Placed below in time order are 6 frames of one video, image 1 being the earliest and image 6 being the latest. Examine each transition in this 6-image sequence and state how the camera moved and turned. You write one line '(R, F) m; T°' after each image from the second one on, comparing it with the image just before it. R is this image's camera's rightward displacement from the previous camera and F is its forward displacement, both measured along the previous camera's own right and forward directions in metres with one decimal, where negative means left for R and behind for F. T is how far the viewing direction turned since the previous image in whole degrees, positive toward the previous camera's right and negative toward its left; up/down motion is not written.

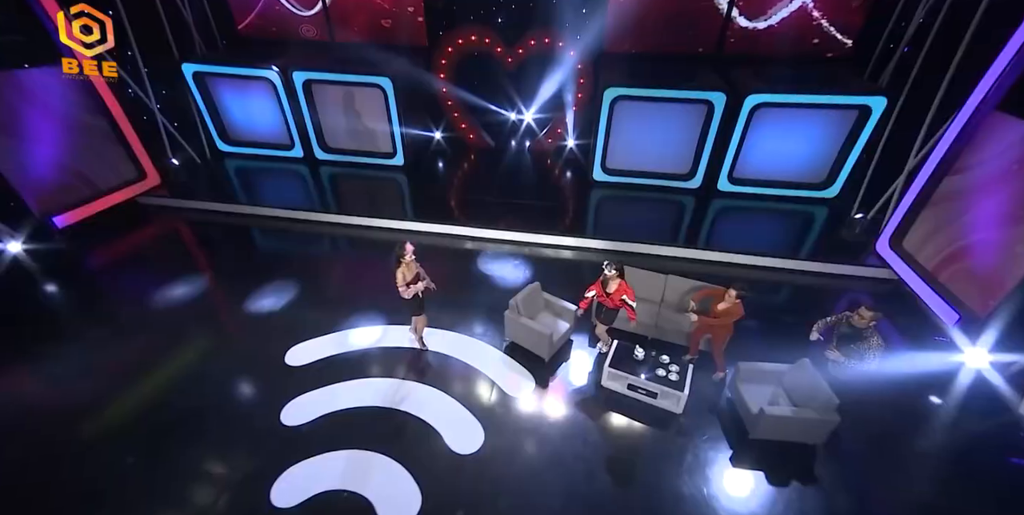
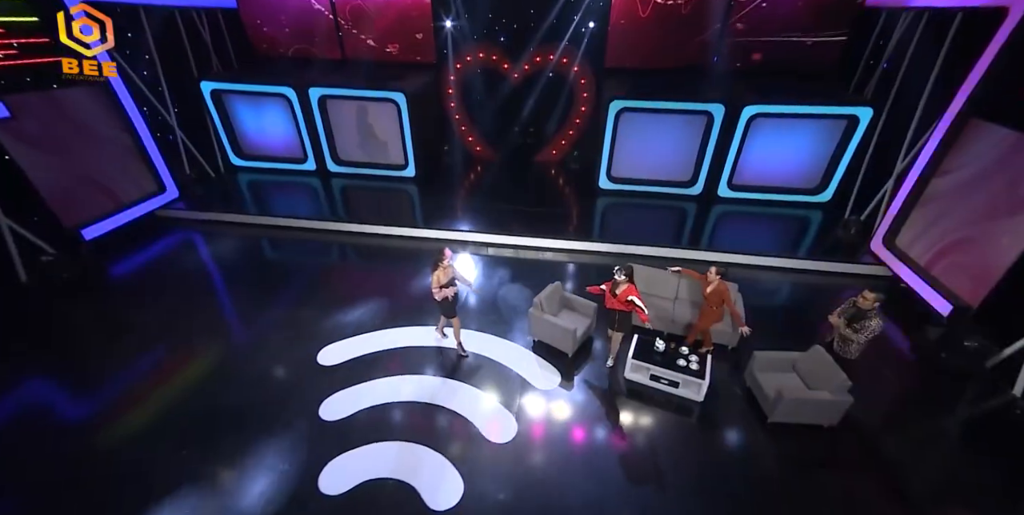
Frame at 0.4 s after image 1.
(-0.3, -0.2) m; +1°
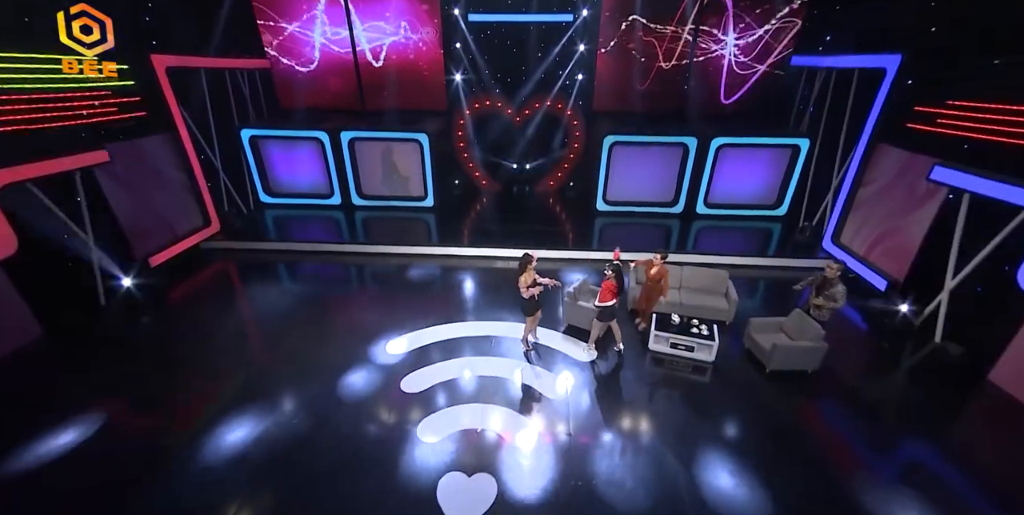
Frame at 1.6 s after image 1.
(-0.7, -0.8) m; +4°
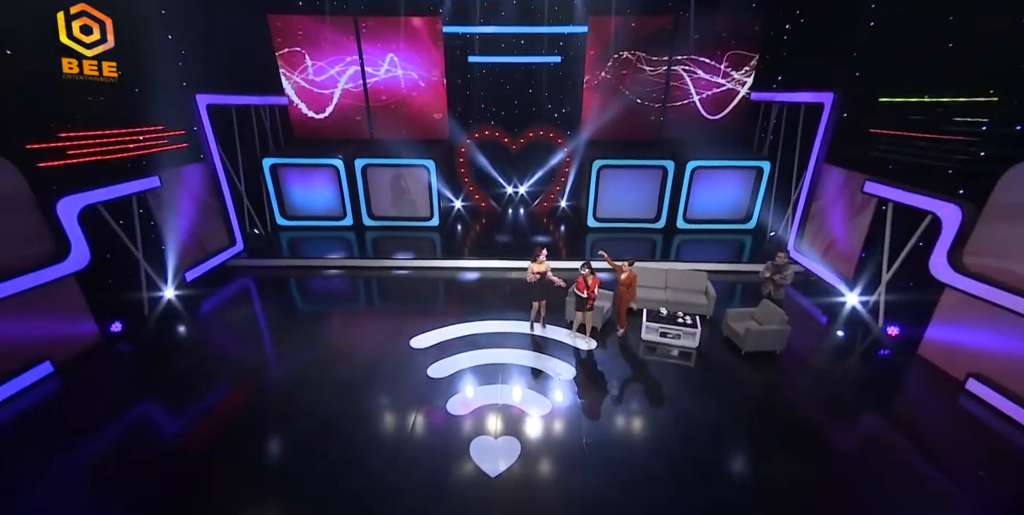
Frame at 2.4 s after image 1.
(-0.3, -0.6) m; +2°
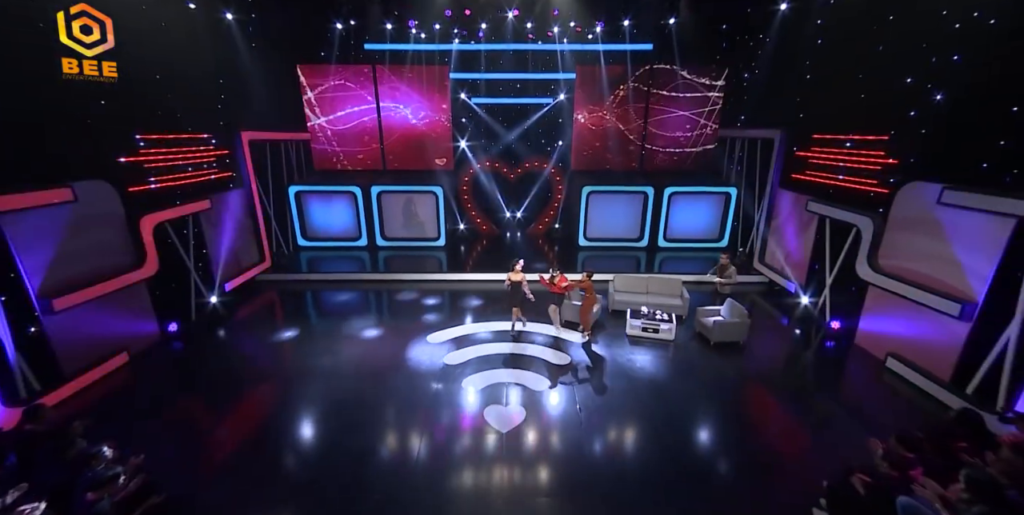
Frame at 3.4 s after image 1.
(-0.1, -0.8) m; +1°
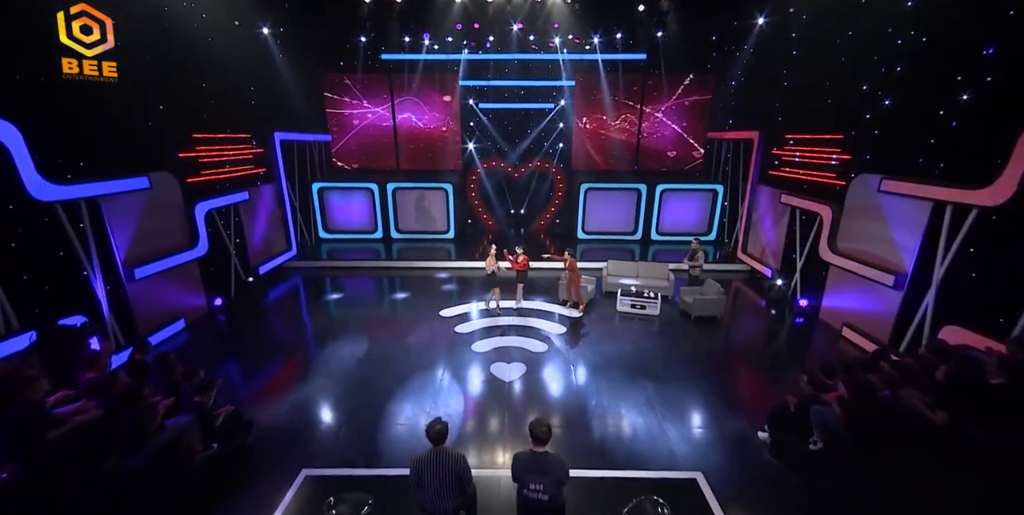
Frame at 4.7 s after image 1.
(0.0, -0.7) m; -1°
